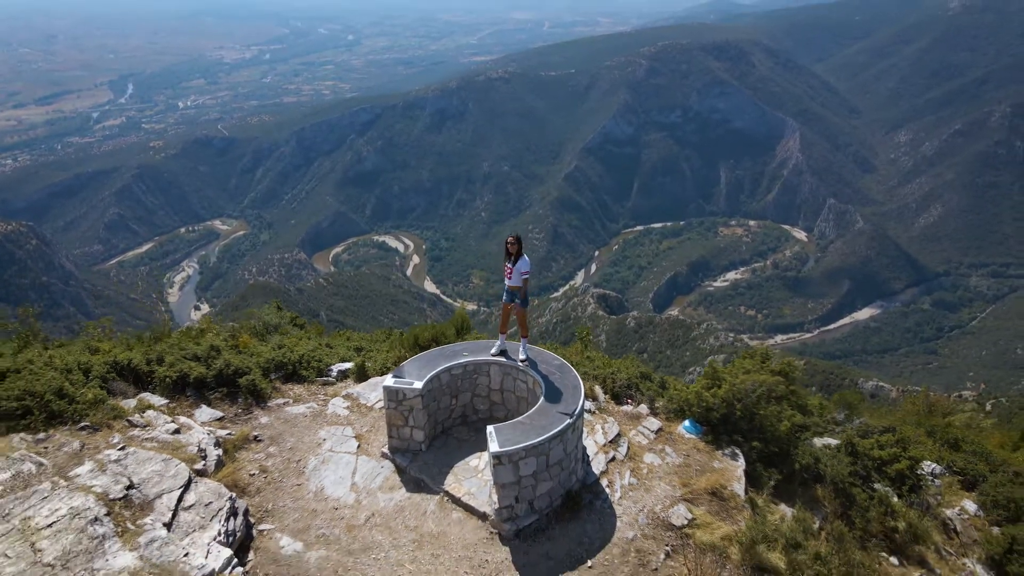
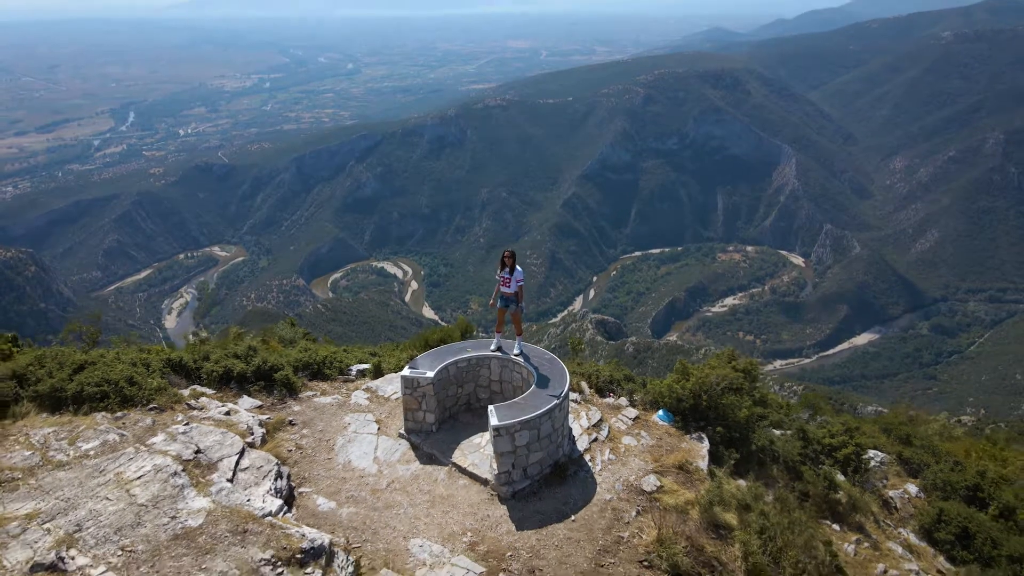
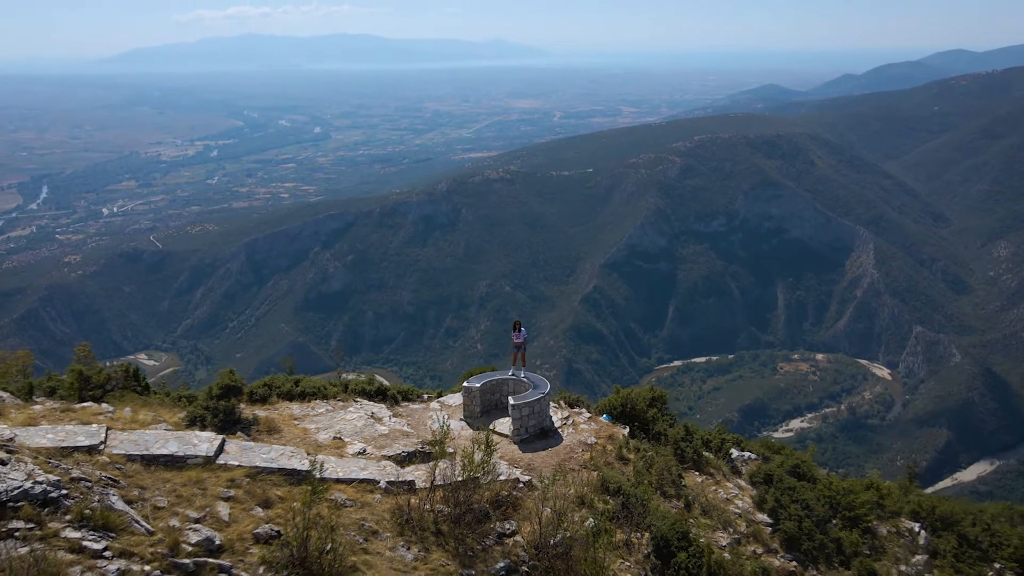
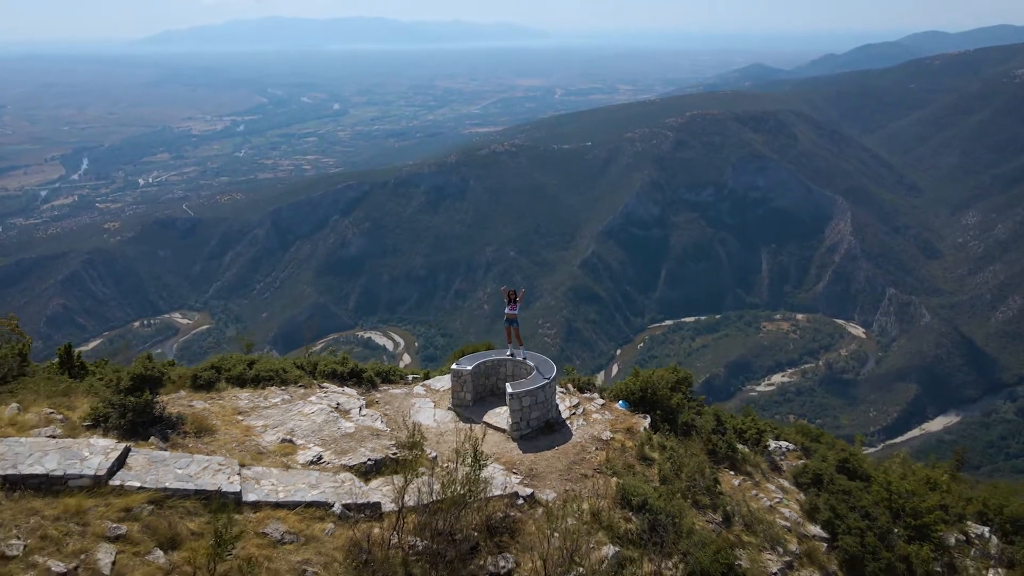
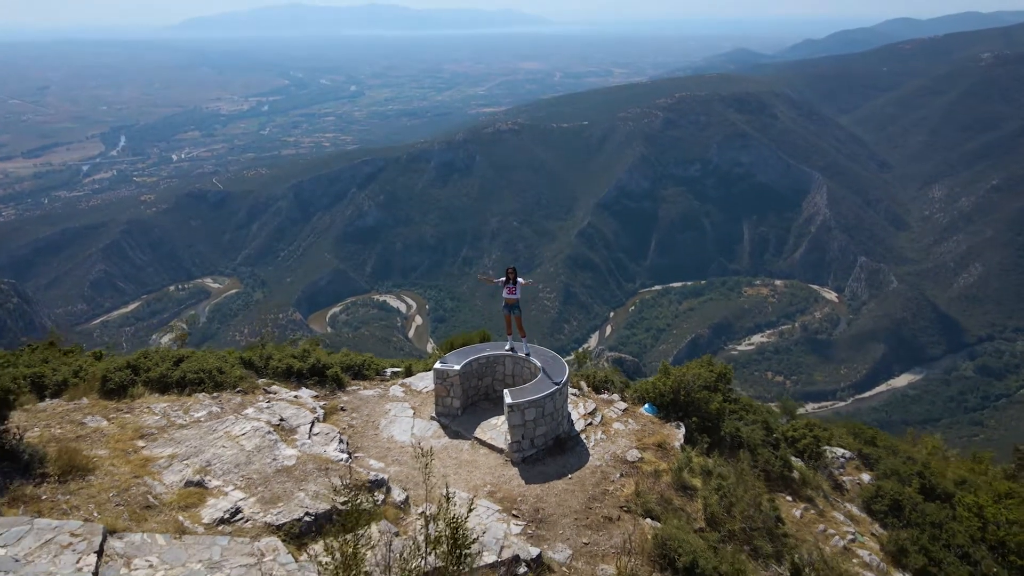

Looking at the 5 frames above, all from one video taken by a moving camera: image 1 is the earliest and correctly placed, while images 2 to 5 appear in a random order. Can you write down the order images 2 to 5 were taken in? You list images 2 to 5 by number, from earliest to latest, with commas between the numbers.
2, 5, 4, 3
